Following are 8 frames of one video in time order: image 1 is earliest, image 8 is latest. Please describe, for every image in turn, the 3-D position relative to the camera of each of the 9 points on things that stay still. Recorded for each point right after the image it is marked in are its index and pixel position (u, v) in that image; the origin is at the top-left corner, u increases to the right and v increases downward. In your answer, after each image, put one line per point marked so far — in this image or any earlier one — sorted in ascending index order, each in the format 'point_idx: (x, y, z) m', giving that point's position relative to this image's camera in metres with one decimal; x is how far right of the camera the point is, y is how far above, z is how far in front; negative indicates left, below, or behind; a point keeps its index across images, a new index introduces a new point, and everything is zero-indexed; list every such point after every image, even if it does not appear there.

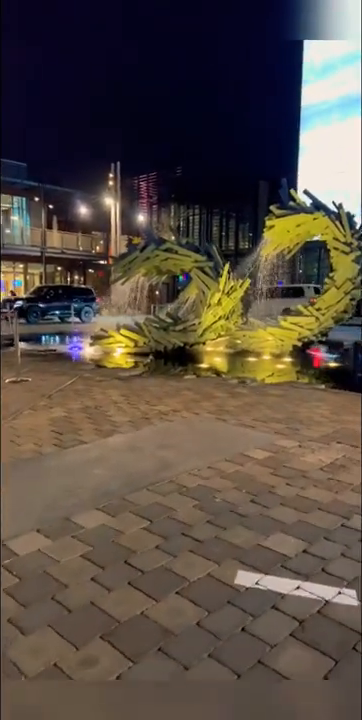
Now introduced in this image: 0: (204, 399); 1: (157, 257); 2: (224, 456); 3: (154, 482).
0: (+0.3, -0.5, +6.5) m
1: (-0.5, +2.2, +11.0) m
2: (+0.4, -0.9, +4.4) m
3: (-0.2, -0.9, +3.8) m
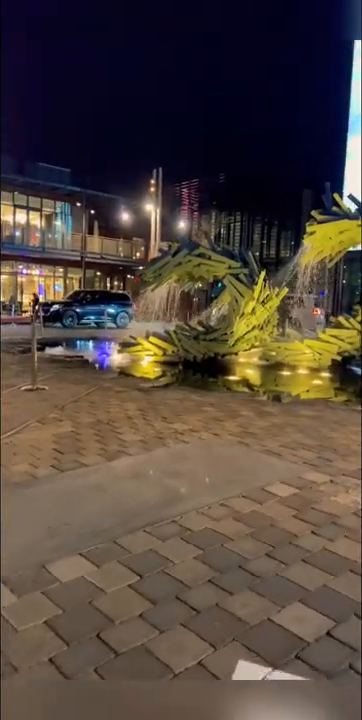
0: (+0.5, -0.7, +5.9) m
1: (+0.2, +2.0, +10.5) m
2: (+0.4, -1.0, +3.8) m
3: (-0.2, -1.0, +3.2) m
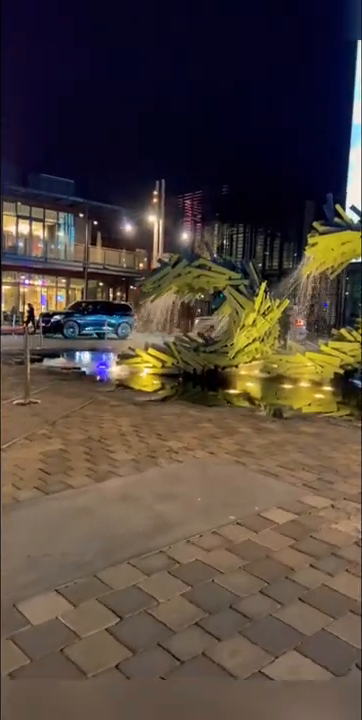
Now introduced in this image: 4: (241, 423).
0: (+0.5, -0.9, +5.7) m
1: (+0.2, +1.8, +10.3) m
2: (+0.4, -1.1, +3.5) m
3: (-0.2, -1.1, +3.0) m
4: (+0.8, -0.8, +6.4) m
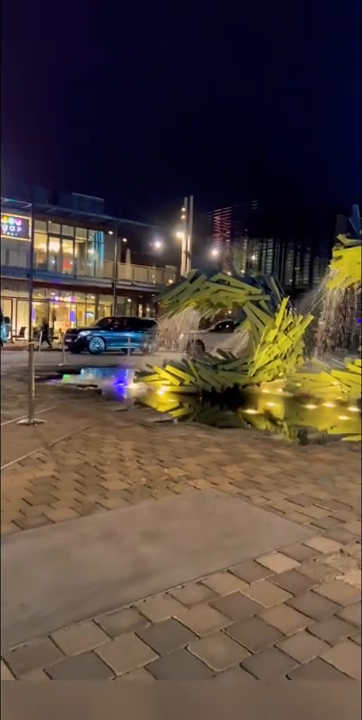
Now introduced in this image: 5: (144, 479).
0: (+0.5, -1.1, +5.2) m
1: (+0.5, +1.4, +10.0) m
2: (+0.3, -1.3, +3.1) m
3: (-0.4, -1.3, +2.6) m
4: (+0.8, -1.0, +5.9) m
5: (-0.3, -1.1, +4.6) m
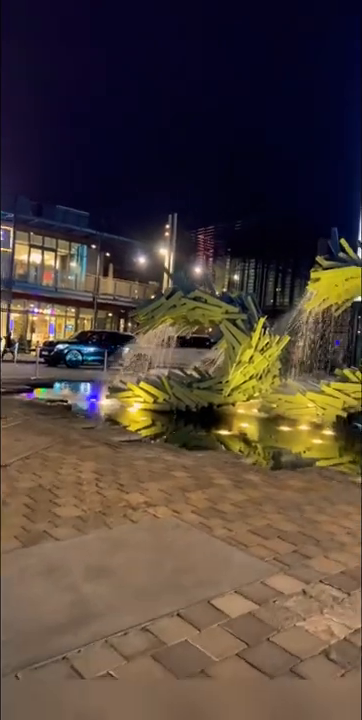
0: (+0.1, -1.3, +5.0) m
1: (+0.1, +1.0, +9.8) m
2: (0.0, -1.4, +2.8) m
3: (-0.7, -1.4, +2.3) m
4: (+0.4, -1.3, +5.7) m
5: (-0.7, -1.2, +4.3) m
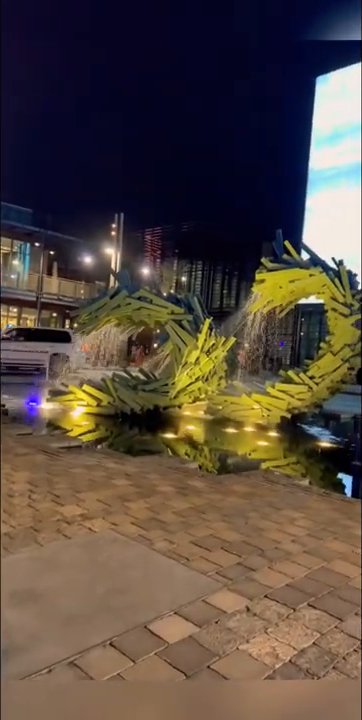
0: (-0.4, -1.3, +4.7) m
1: (-1.0, +1.0, +9.5) m
2: (-0.4, -1.4, +2.6) m
3: (-0.9, -1.4, +2.0) m
4: (-0.2, -1.3, +5.5) m
5: (-1.2, -1.3, +4.0) m
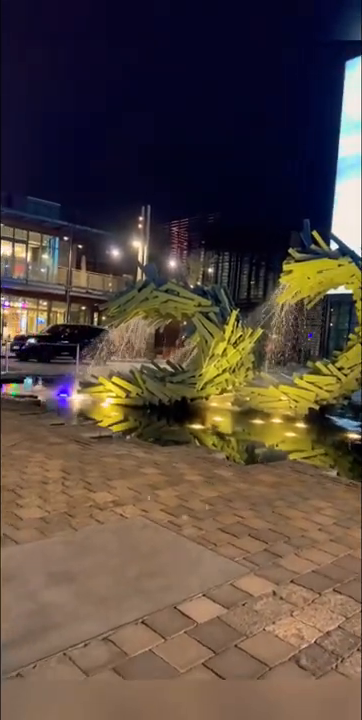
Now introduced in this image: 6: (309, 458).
0: (-0.2, -1.2, +4.8) m
1: (-0.5, +1.2, +9.6) m
2: (-0.2, -1.4, +2.7) m
3: (-0.8, -1.3, +2.1) m
4: (+0.1, -1.2, +5.6) m
5: (-1.0, -1.2, +4.2) m
6: (+1.7, -1.3, +6.9) m
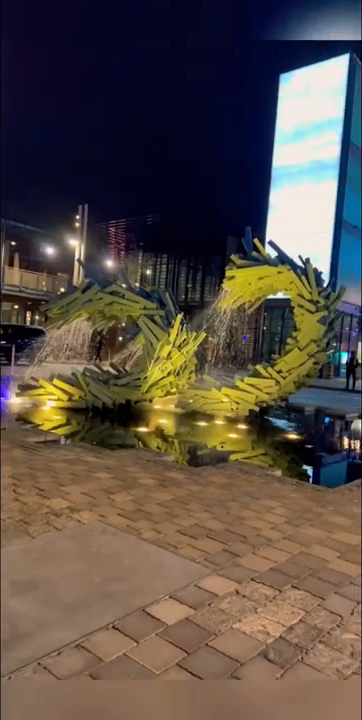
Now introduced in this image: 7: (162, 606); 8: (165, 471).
0: (-0.6, -1.3, +4.8) m
1: (-1.5, +1.1, +9.5) m
2: (-0.4, -1.4, +2.7) m
3: (-0.9, -1.4, +2.1) m
4: (-0.4, -1.2, +5.6) m
5: (-1.3, -1.2, +4.1) m
6: (+1.0, -1.4, +7.1) m
7: (-0.1, -1.4, +2.9) m
8: (-0.2, -1.3, +5.8) m
